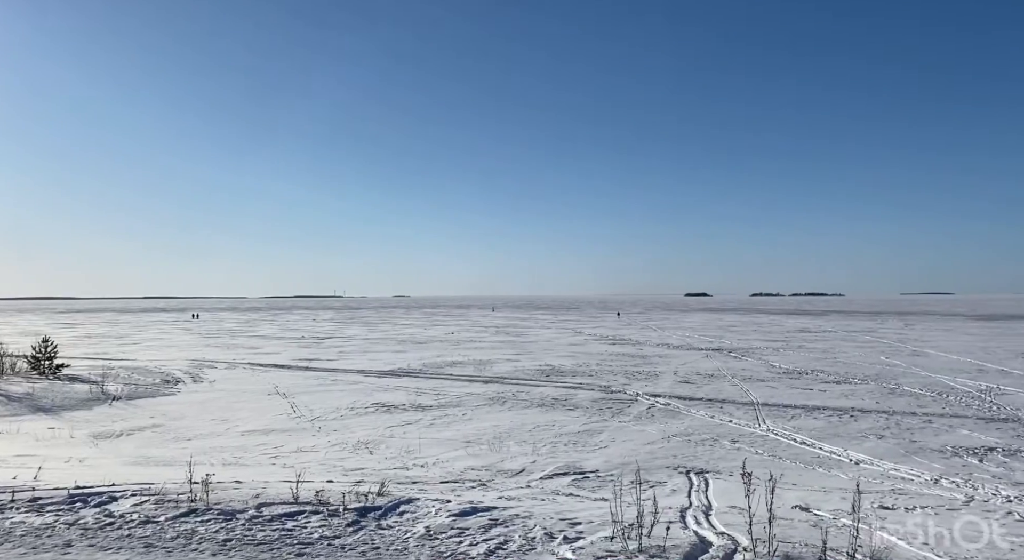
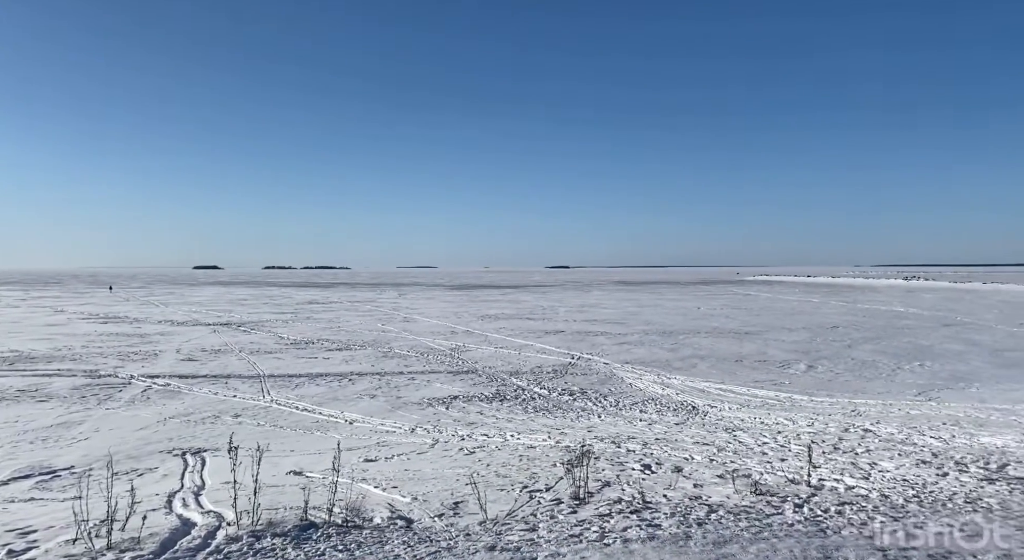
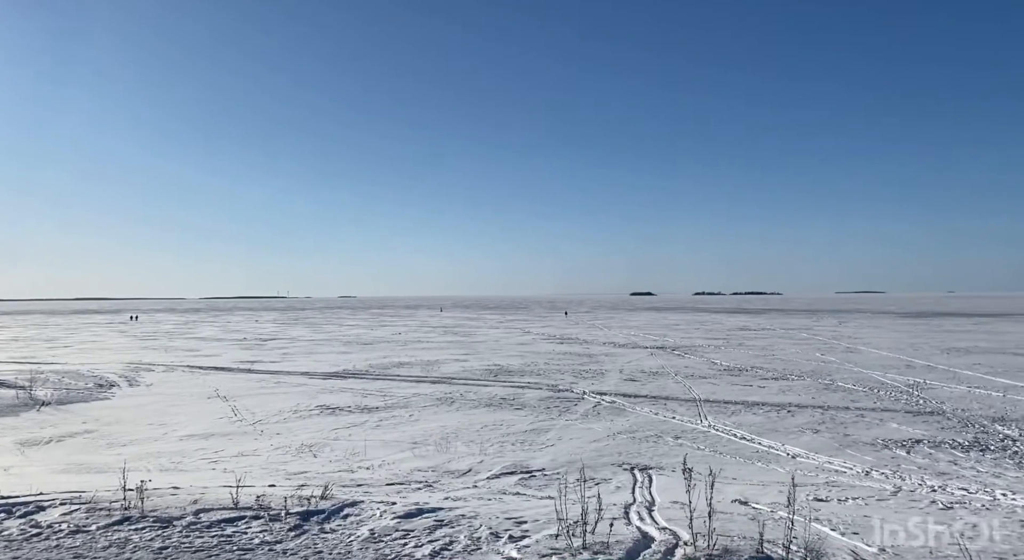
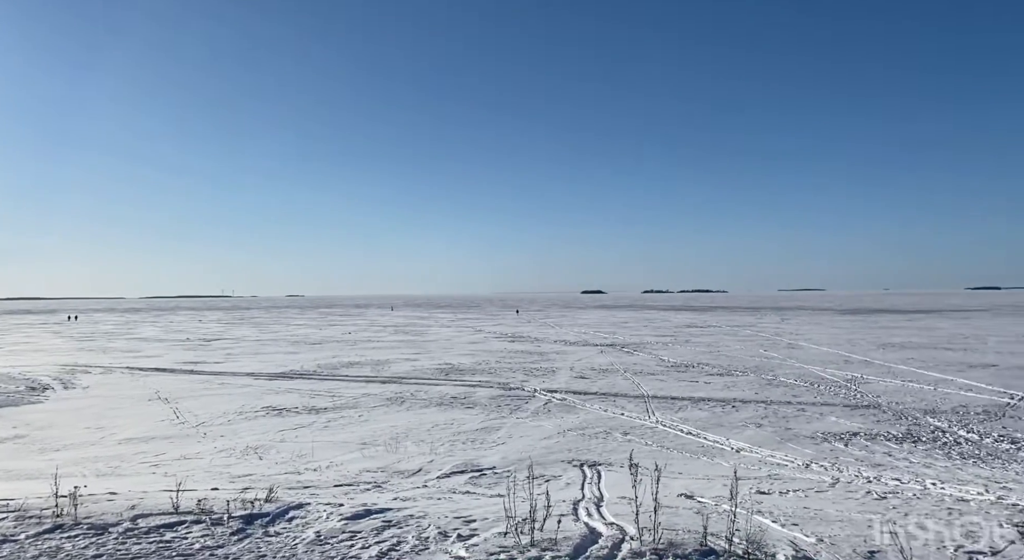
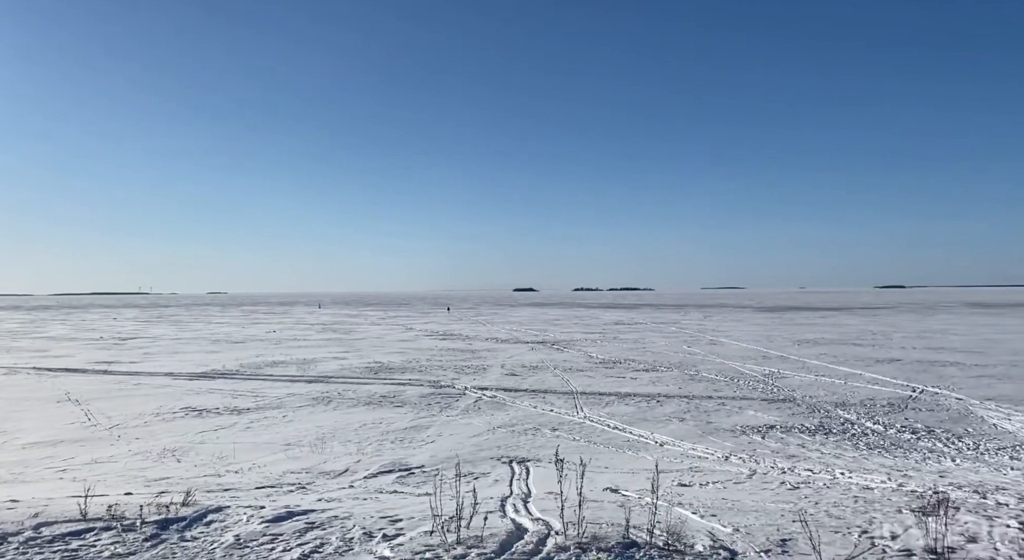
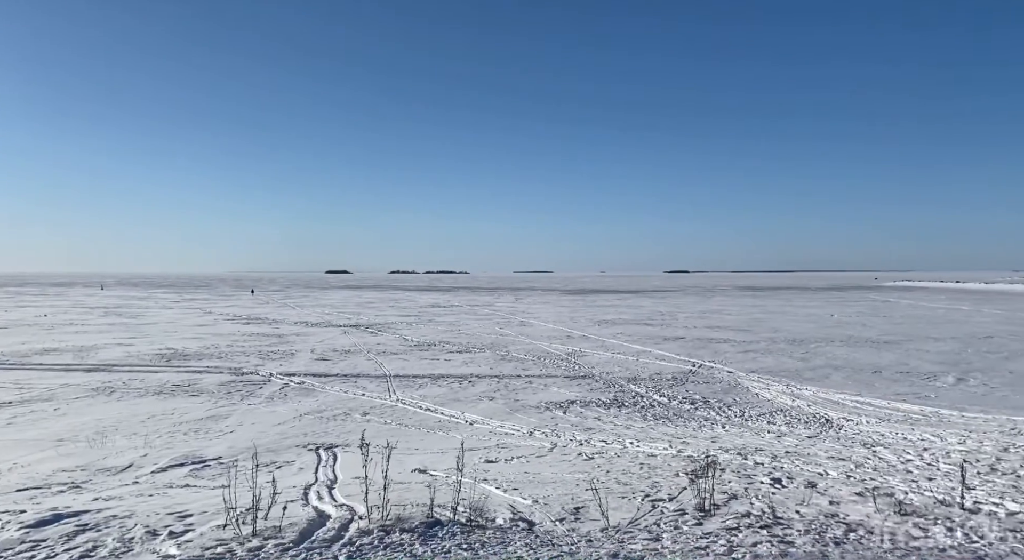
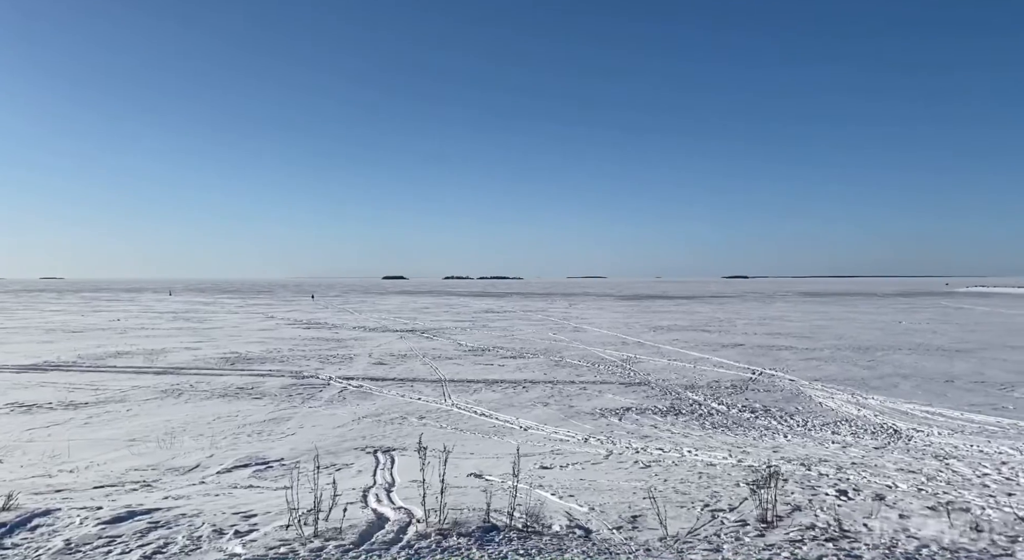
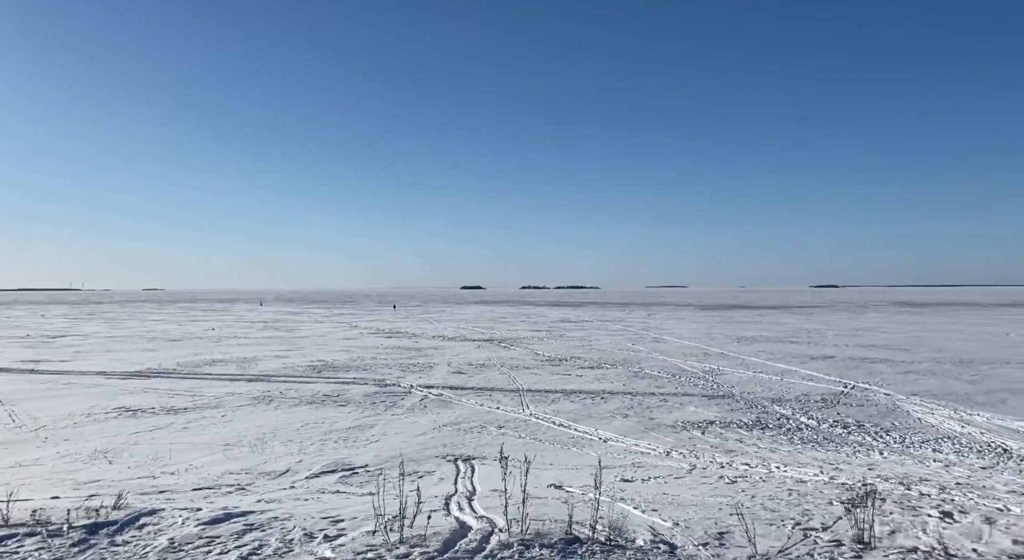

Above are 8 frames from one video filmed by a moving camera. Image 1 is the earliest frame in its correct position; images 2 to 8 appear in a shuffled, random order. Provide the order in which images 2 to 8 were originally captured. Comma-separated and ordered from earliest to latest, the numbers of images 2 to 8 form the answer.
3, 4, 5, 8, 7, 6, 2
